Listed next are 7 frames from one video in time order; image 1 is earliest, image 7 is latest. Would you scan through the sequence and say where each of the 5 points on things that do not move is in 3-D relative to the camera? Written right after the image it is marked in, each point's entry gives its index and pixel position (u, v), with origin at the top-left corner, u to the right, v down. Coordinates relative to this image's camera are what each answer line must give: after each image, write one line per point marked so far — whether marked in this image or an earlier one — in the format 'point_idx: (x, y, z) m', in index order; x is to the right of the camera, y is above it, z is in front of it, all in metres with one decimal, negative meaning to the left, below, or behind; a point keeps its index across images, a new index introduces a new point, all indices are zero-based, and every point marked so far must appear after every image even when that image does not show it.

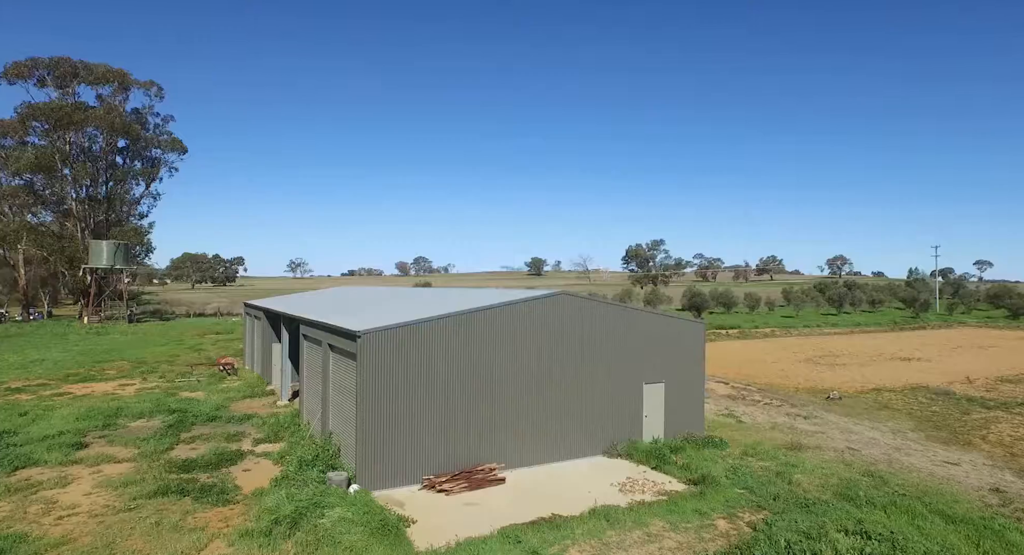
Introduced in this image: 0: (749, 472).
0: (+4.4, -3.6, +11.7) m
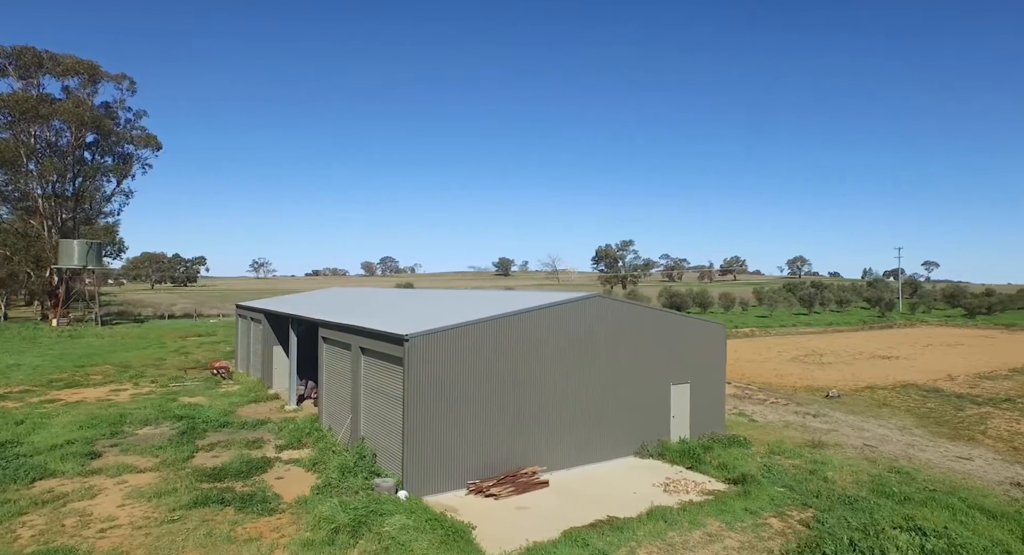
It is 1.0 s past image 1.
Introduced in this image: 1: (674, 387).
0: (+5.2, -3.7, +12.0) m
1: (+3.8, -2.5, +14.3) m
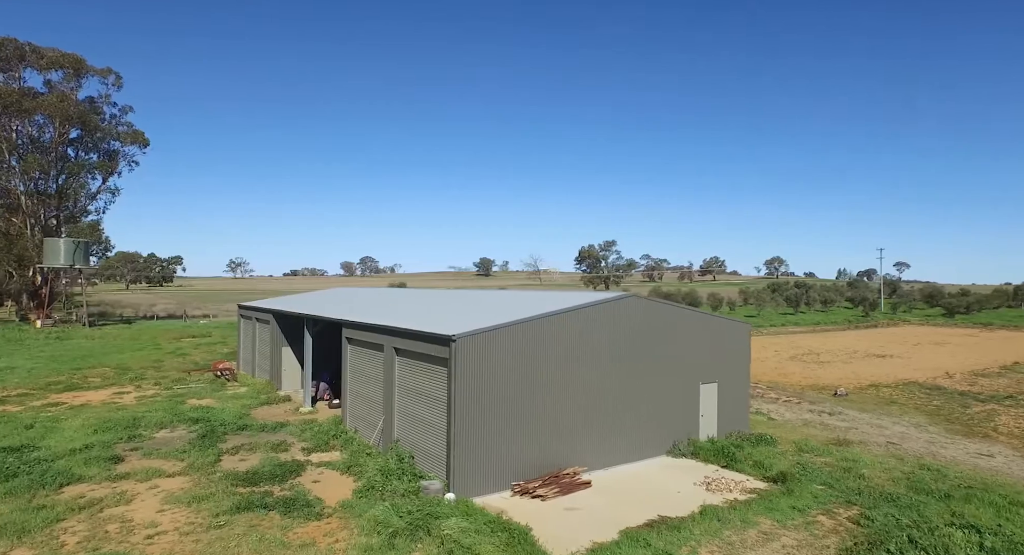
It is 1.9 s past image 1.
0: (+5.9, -3.7, +12.1) m
1: (+4.4, -2.5, +14.3) m
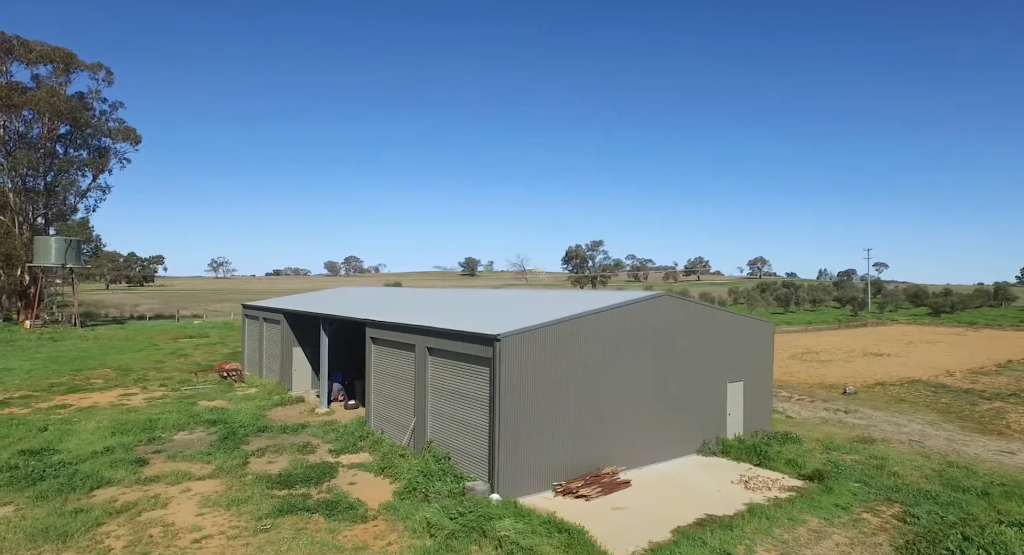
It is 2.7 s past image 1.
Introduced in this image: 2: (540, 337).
0: (+6.5, -3.7, +12.2) m
1: (+5.0, -2.5, +14.4) m
2: (+0.5, -1.0, +10.9) m
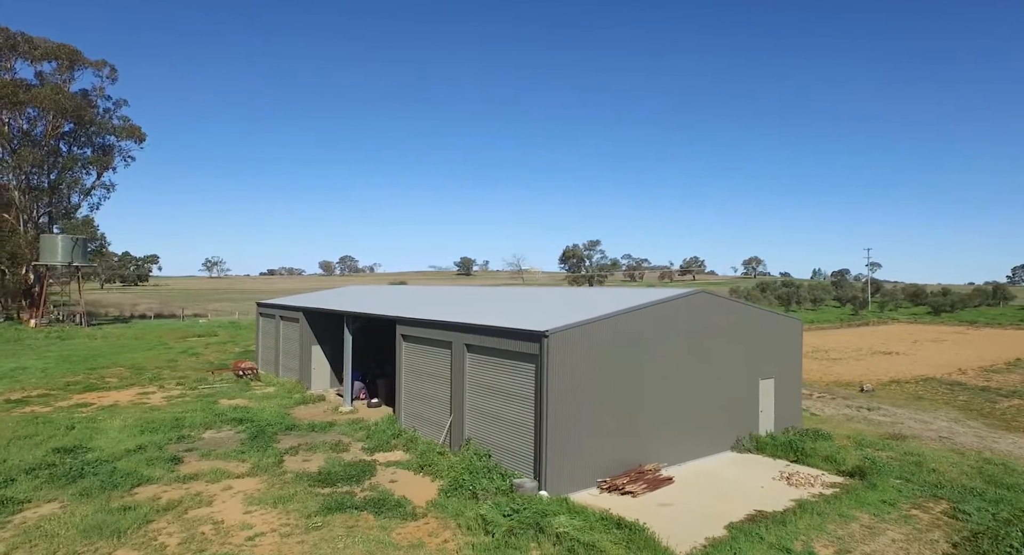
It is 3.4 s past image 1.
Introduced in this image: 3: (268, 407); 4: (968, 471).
0: (+7.3, -3.6, +12.2) m
1: (+5.7, -2.4, +14.4) m
2: (+1.2, -1.0, +10.9) m
3: (-6.9, -3.6, +17.6) m
4: (+8.5, -3.6, +11.7) m
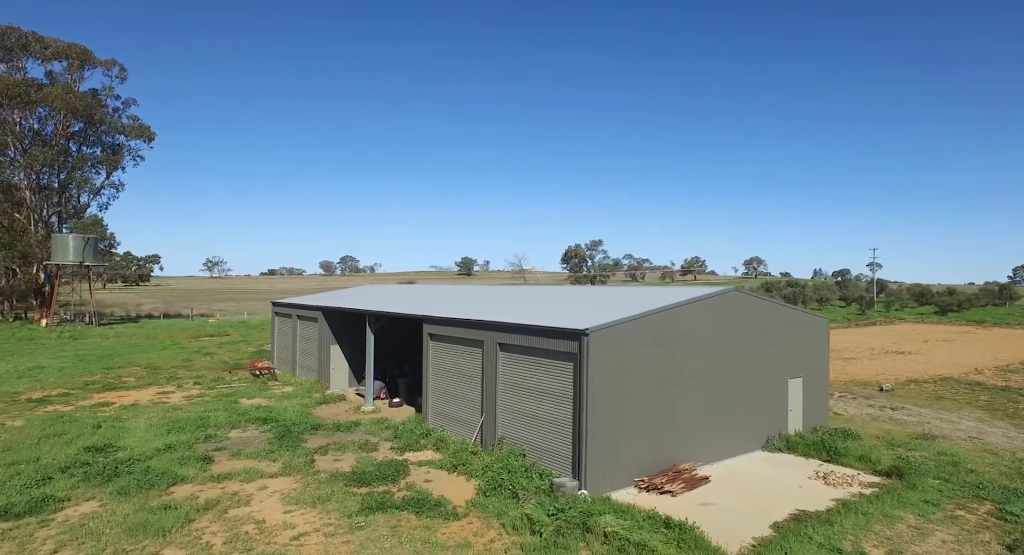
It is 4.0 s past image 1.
0: (+7.9, -3.6, +12.1) m
1: (+6.4, -2.4, +14.3) m
2: (+1.9, -1.0, +10.8) m
3: (-6.3, -3.6, +17.5) m
4: (+9.1, -3.6, +11.7) m
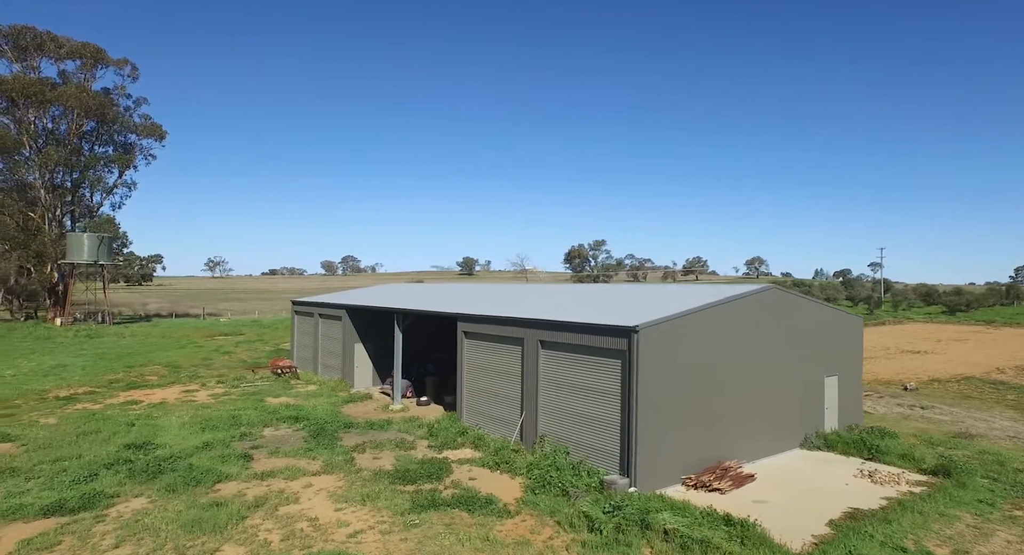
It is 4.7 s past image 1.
0: (+8.7, -3.5, +12.1) m
1: (+7.1, -2.3, +14.3) m
2: (+2.7, -0.9, +10.8) m
3: (-5.5, -3.5, +17.5) m
4: (+9.9, -3.5, +11.6) m
